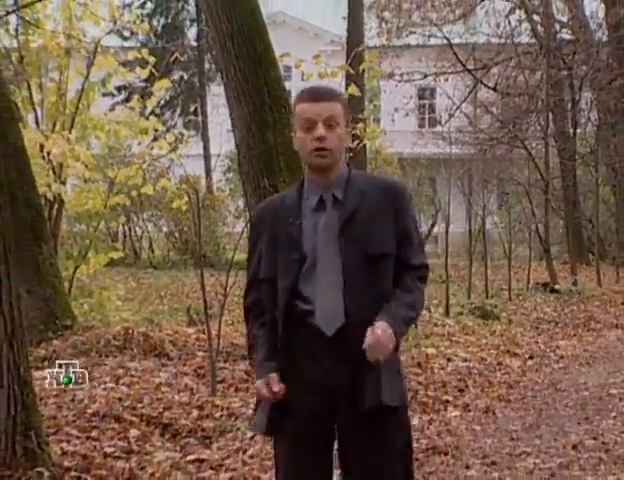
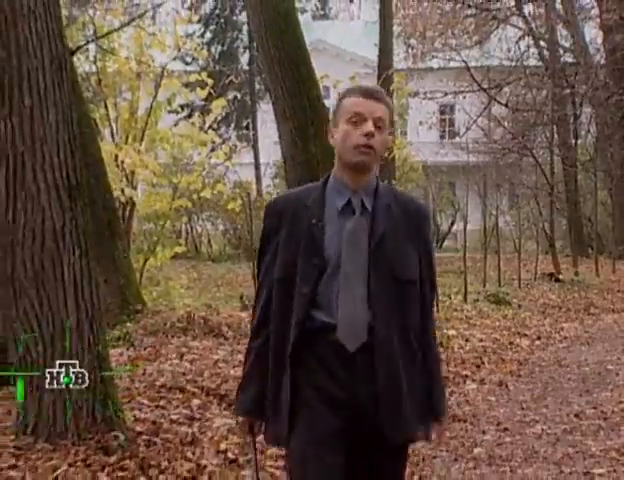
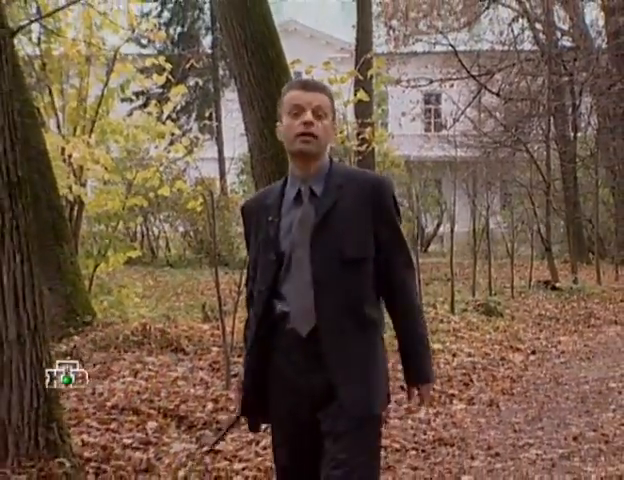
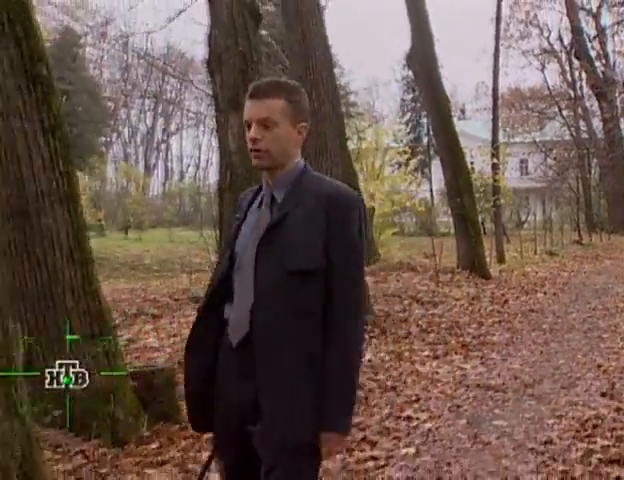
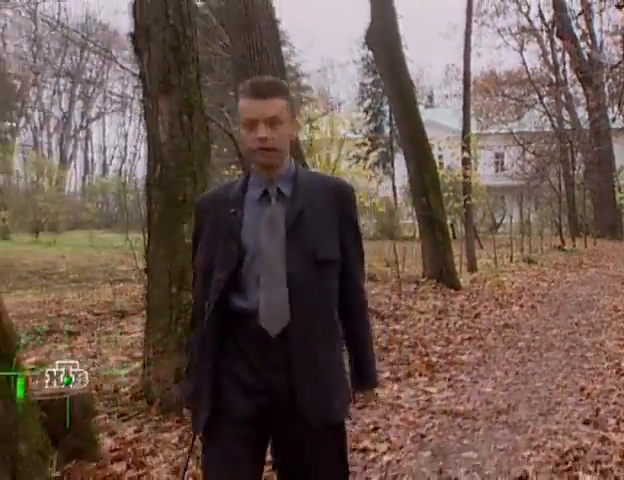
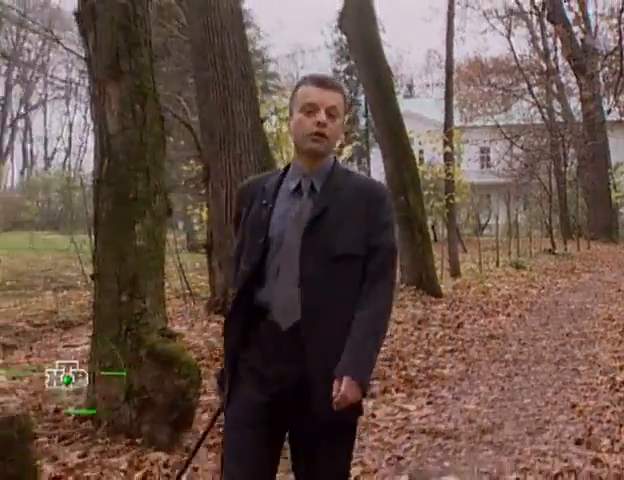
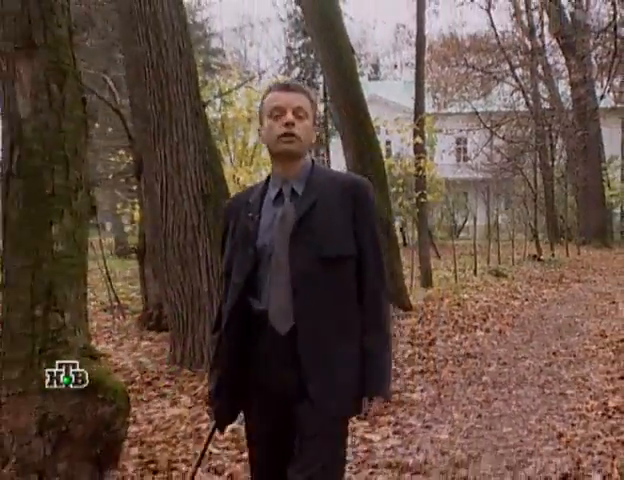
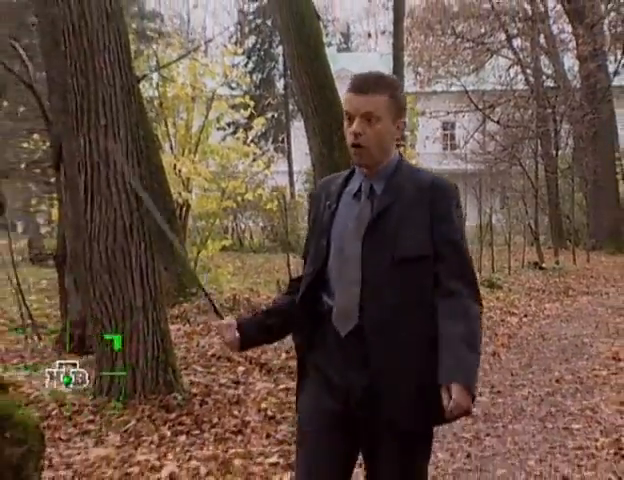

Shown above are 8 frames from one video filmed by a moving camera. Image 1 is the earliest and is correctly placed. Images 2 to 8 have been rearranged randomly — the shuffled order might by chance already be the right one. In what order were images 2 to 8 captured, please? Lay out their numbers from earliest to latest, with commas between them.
3, 2, 8, 7, 6, 5, 4
